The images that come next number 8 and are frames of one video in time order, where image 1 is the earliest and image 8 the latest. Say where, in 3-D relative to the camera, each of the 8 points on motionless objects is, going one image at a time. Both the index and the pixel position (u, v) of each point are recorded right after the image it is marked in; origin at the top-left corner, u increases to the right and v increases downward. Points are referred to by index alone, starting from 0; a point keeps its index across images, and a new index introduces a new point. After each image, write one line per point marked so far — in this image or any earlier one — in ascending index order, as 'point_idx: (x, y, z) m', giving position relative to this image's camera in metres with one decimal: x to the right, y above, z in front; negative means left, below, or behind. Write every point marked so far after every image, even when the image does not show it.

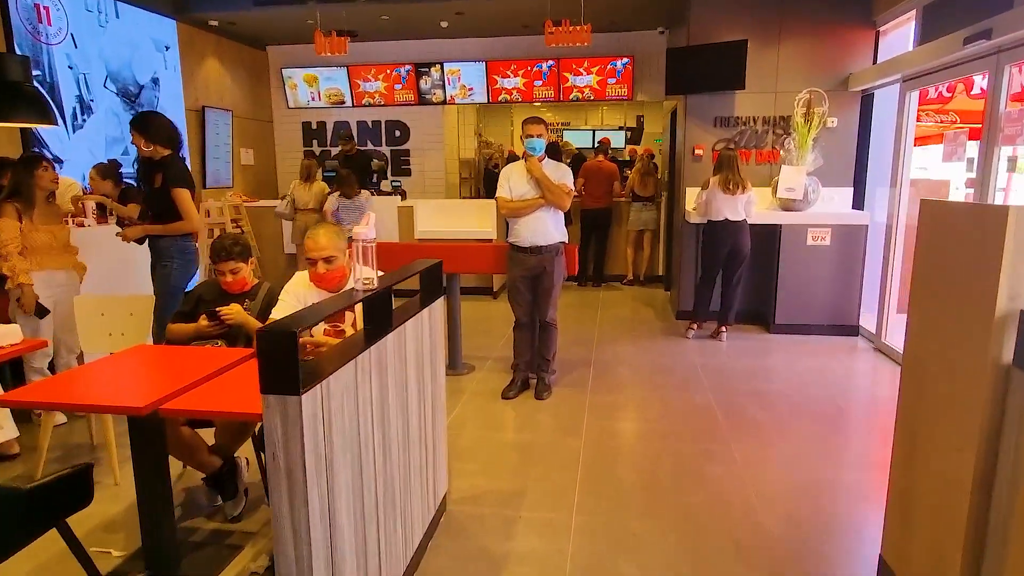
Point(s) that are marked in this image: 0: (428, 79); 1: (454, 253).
0: (-1.1, +2.7, +8.1) m
1: (-0.3, +0.2, +4.3) m
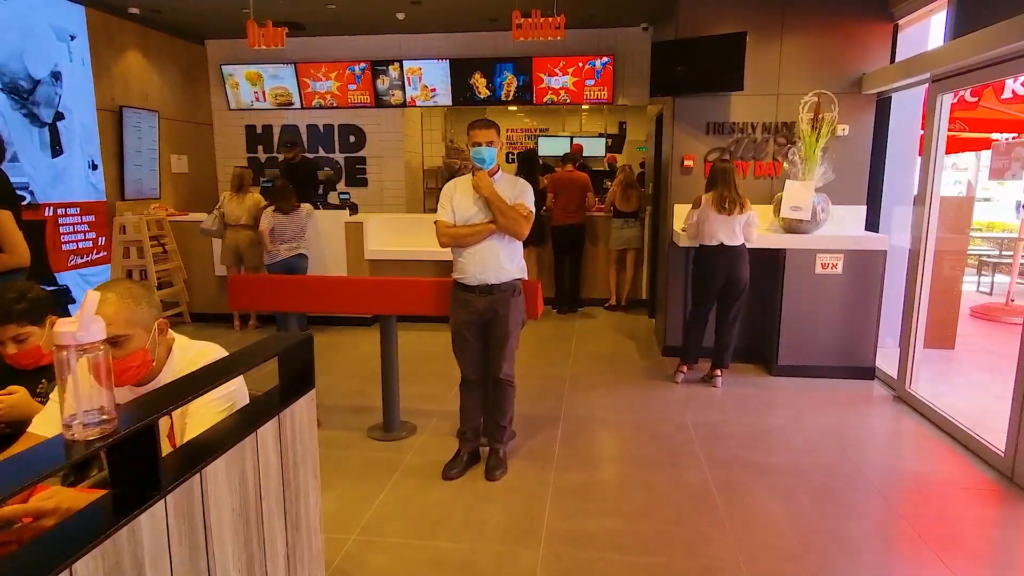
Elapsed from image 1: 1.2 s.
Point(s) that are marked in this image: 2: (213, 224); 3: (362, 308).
0: (-1.4, +2.4, +7.3) m
1: (-0.6, 0.0, +3.4) m
2: (-2.7, +0.6, +5.9) m
3: (-0.8, -0.1, +3.5) m
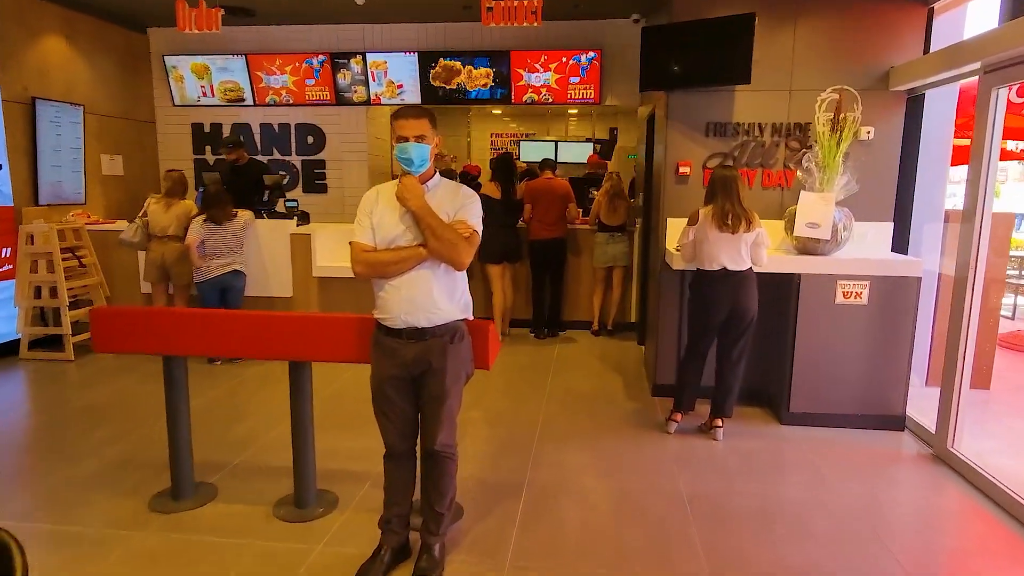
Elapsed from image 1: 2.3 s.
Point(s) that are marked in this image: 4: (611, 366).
0: (-1.7, +2.2, +6.5) m
1: (-0.8, -0.2, +2.6) m
2: (-3.0, +0.4, +5.1) m
3: (-1.0, -0.3, +2.7) m
4: (+0.8, -0.6, +5.1) m
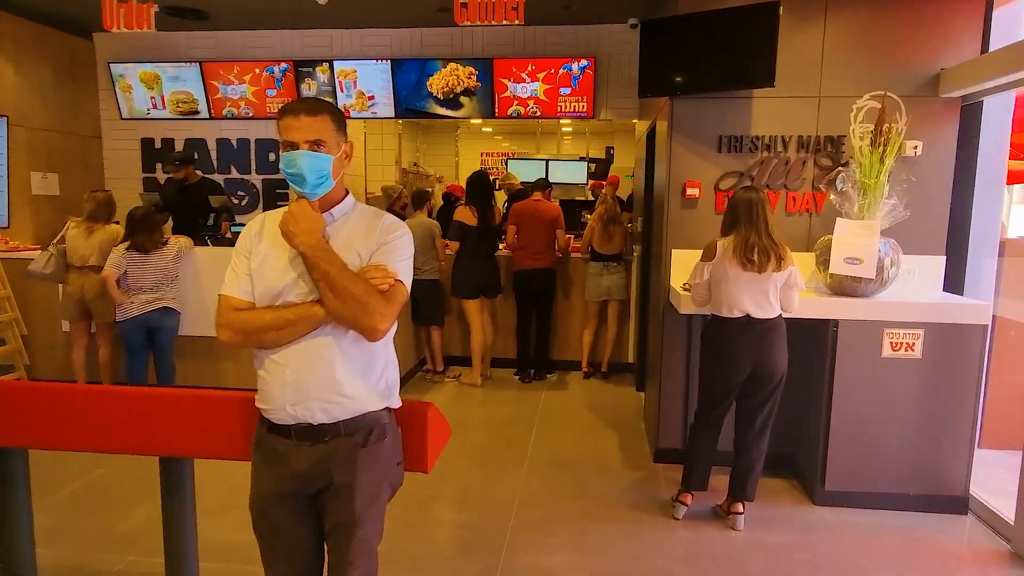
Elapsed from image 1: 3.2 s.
0: (-1.8, +1.9, +5.9) m
1: (-1.0, -0.4, +1.9) m
2: (-3.1, +0.2, +4.3) m
3: (-1.2, -0.5, +1.9) m
4: (+0.6, -0.9, +4.4) m
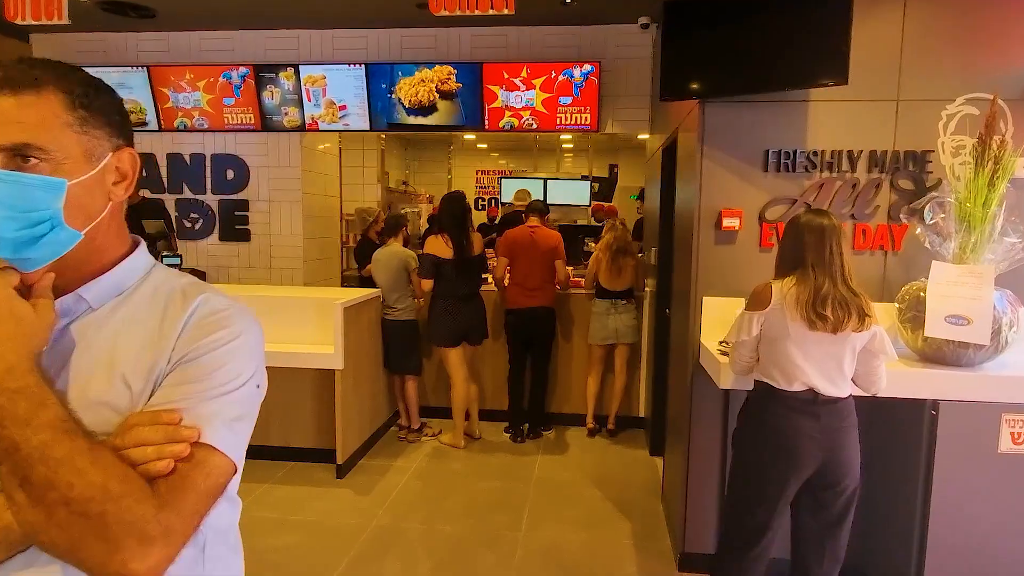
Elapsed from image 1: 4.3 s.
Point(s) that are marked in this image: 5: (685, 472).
0: (-1.9, +1.6, +5.1) m
1: (-1.1, -0.6, +1.1) m
2: (-3.2, -0.1, +3.5) m
3: (-1.3, -0.7, +1.1) m
4: (+0.6, -1.2, +3.5) m
5: (+0.8, -0.8, +2.8) m
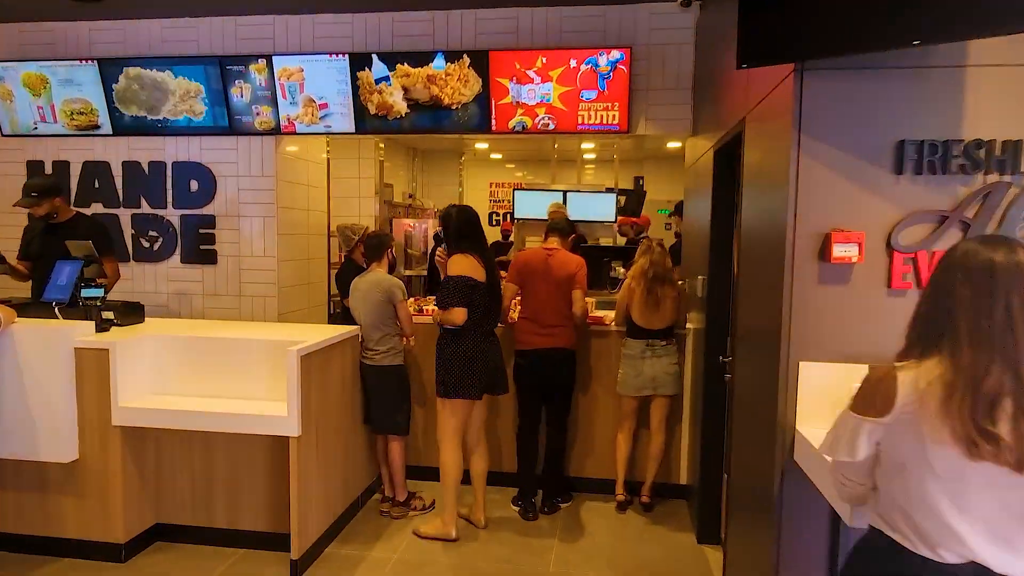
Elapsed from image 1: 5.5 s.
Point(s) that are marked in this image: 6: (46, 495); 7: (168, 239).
0: (-1.8, +1.4, +4.3) m
1: (-1.1, -0.7, +0.2) m
2: (-3.2, -0.3, +2.8) m
3: (-1.3, -0.8, +0.3) m
4: (+0.6, -1.4, +2.6) m
5: (+0.8, -1.0, +1.9) m
6: (-2.2, -1.0, +3.0) m
7: (-2.5, +0.3, +4.6) m
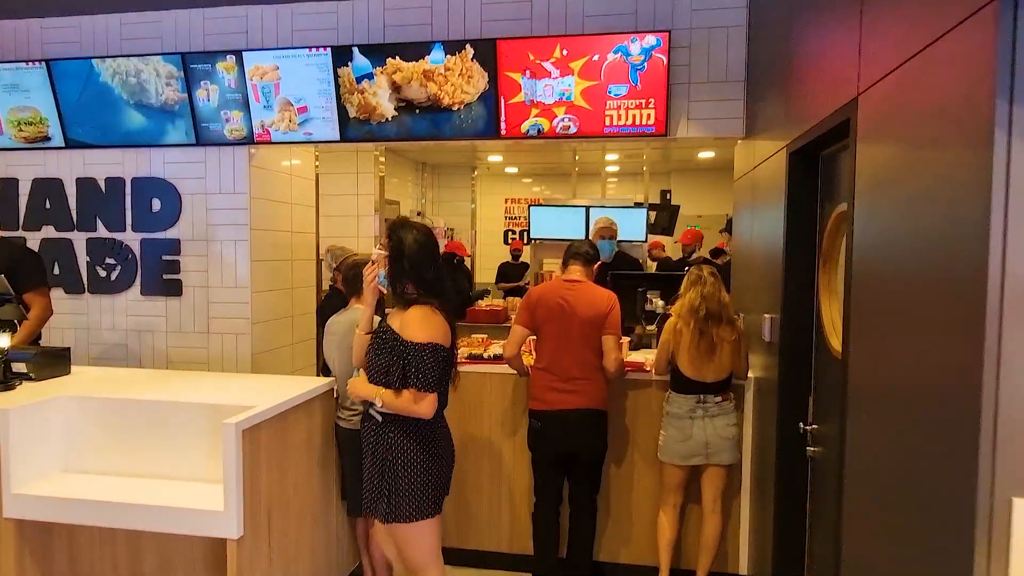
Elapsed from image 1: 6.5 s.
0: (-1.7, +1.2, +3.7) m
1: (-1.1, -0.8, -0.5) m
2: (-3.1, -0.5, +2.1) m
3: (-1.3, -0.9, -0.4) m
4: (+0.6, -1.5, +1.8) m
5: (+0.8, -1.1, +1.2) m
6: (-2.2, -1.2, +2.4) m
7: (-2.4, +0.1, +4.0) m
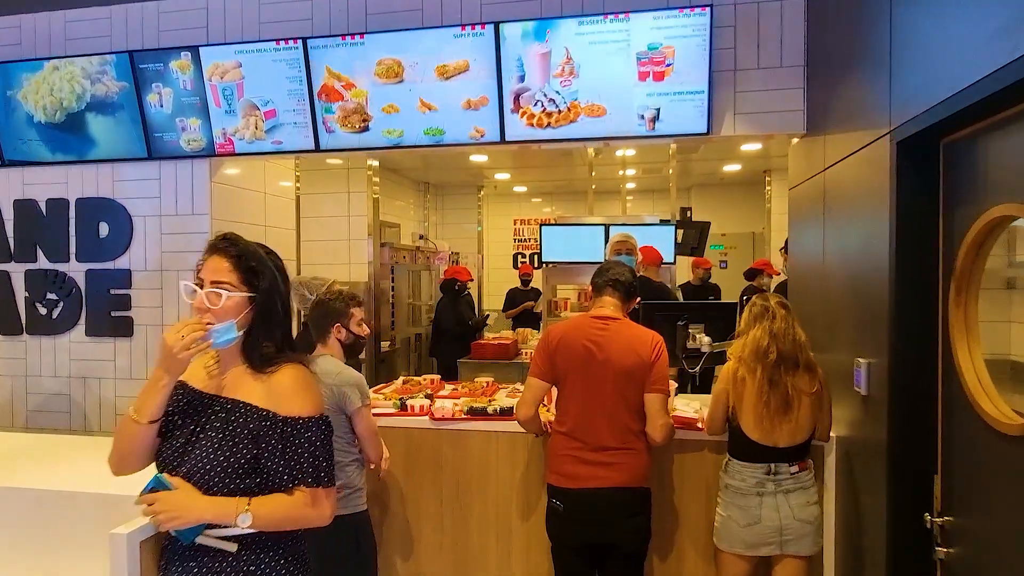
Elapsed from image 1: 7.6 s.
0: (-1.7, +1.0, +3.1) m
1: (-1.2, -0.8, -1.1) m
2: (-3.1, -0.6, +1.5) m
3: (-1.3, -0.9, -1.1) m
4: (+0.7, -1.6, +1.1) m
5: (+0.8, -1.2, +0.5) m
6: (-2.1, -1.3, +1.7) m
7: (-2.3, -0.1, +3.4) m
